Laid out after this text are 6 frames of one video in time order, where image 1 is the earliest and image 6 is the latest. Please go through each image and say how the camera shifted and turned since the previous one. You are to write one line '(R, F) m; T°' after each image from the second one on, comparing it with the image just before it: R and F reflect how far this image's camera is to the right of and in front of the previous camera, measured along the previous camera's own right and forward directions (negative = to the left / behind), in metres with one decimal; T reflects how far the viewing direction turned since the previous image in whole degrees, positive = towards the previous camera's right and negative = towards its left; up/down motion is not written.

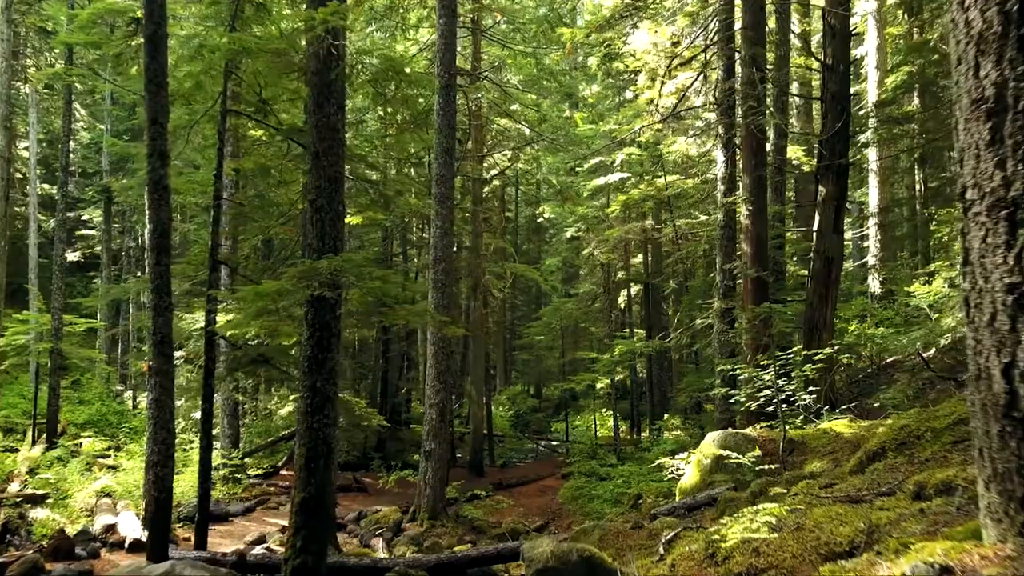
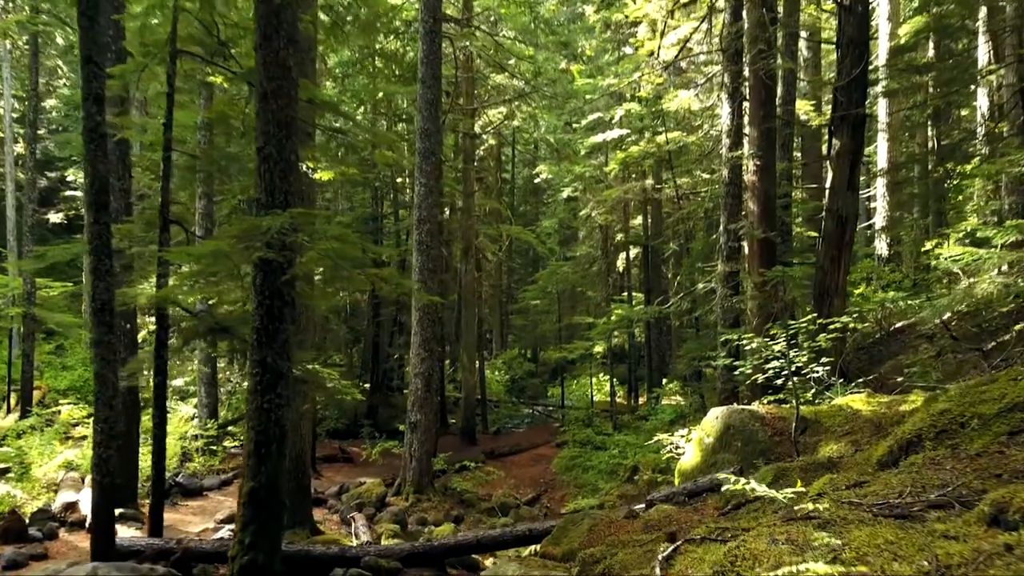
(+0.2, +0.8) m; 0°
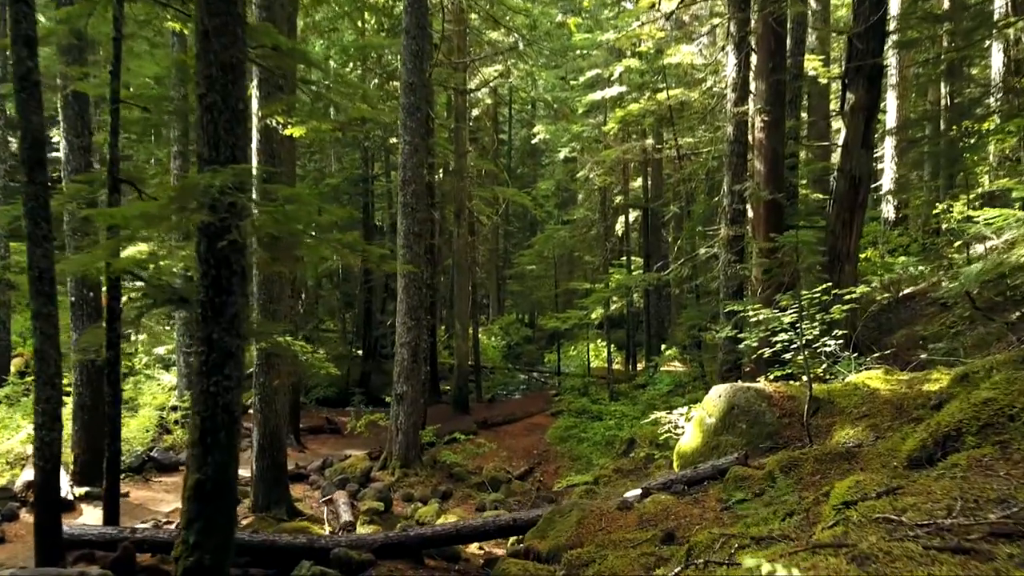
(+0.1, +0.6) m; 0°
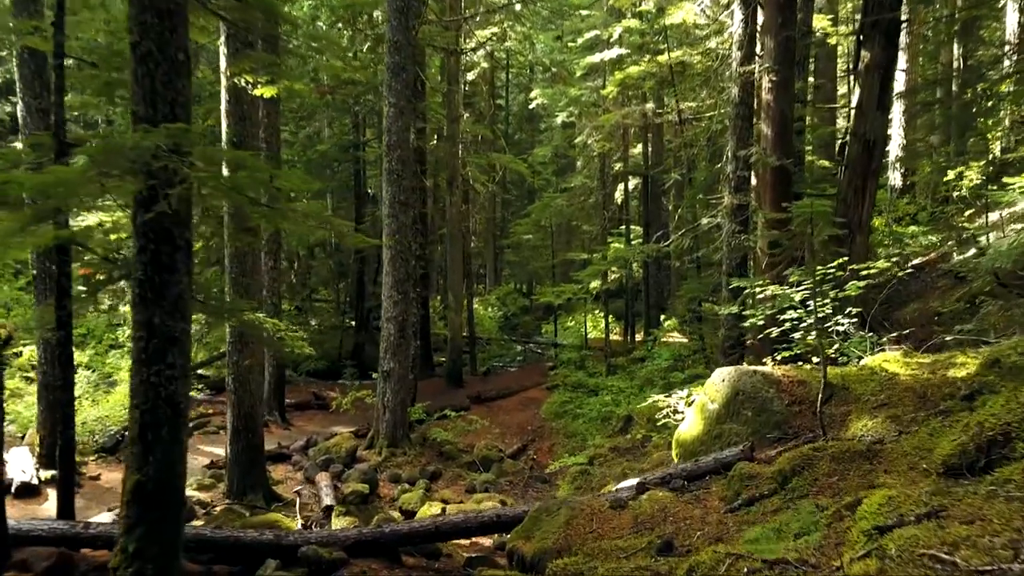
(+0.1, +0.6) m; 0°
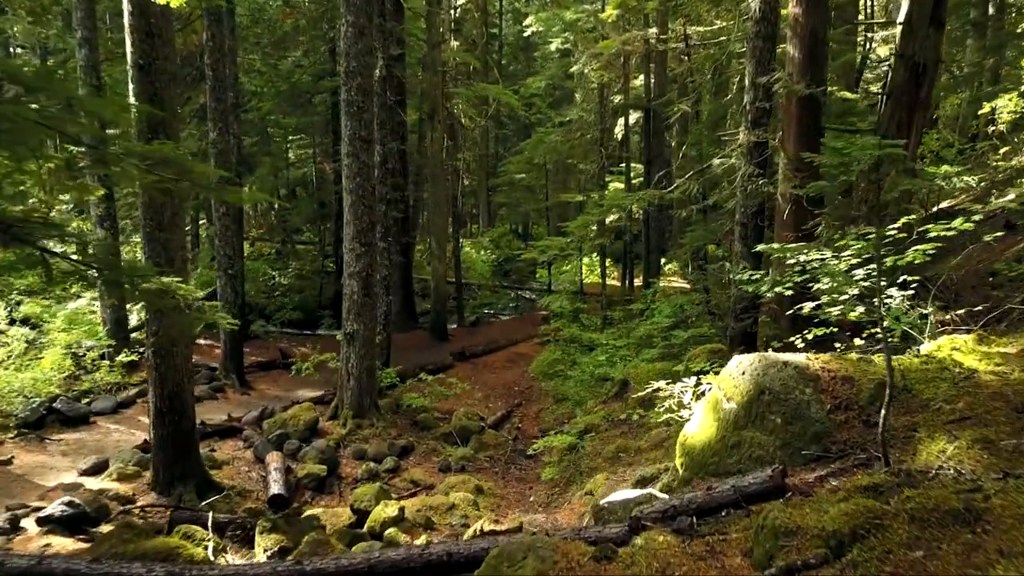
(+0.2, +1.4) m; 0°
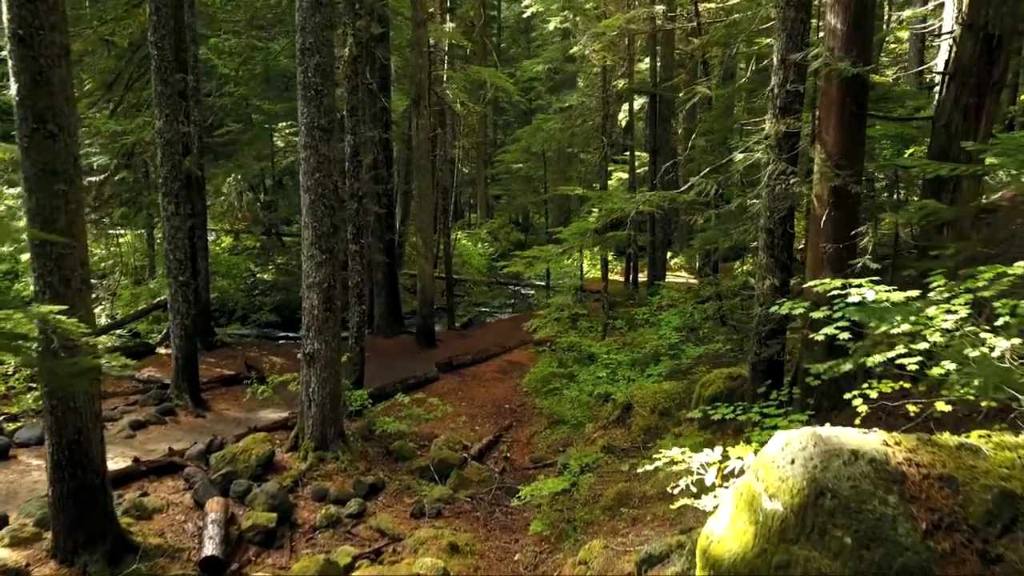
(+0.2, +1.3) m; 0°
